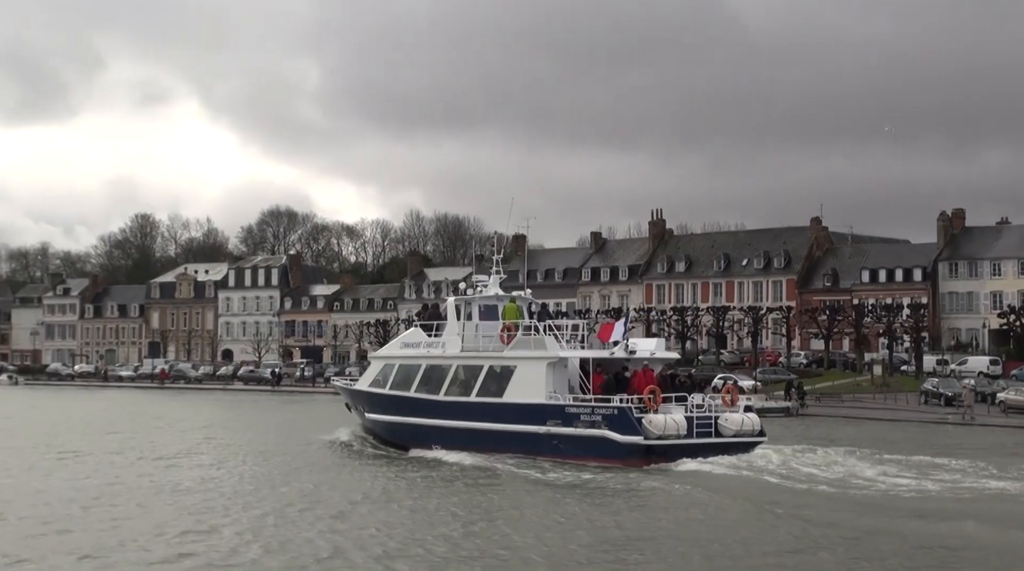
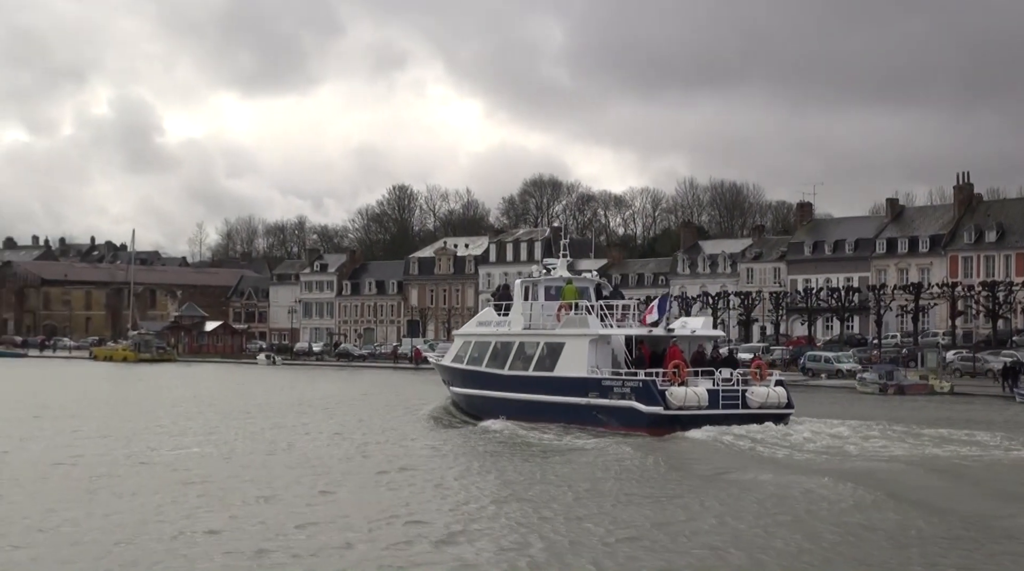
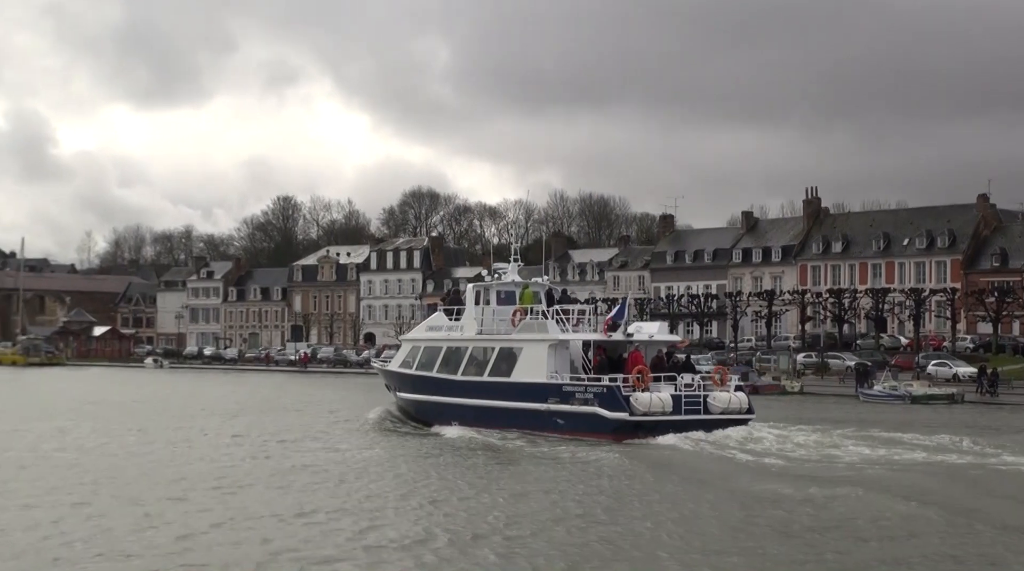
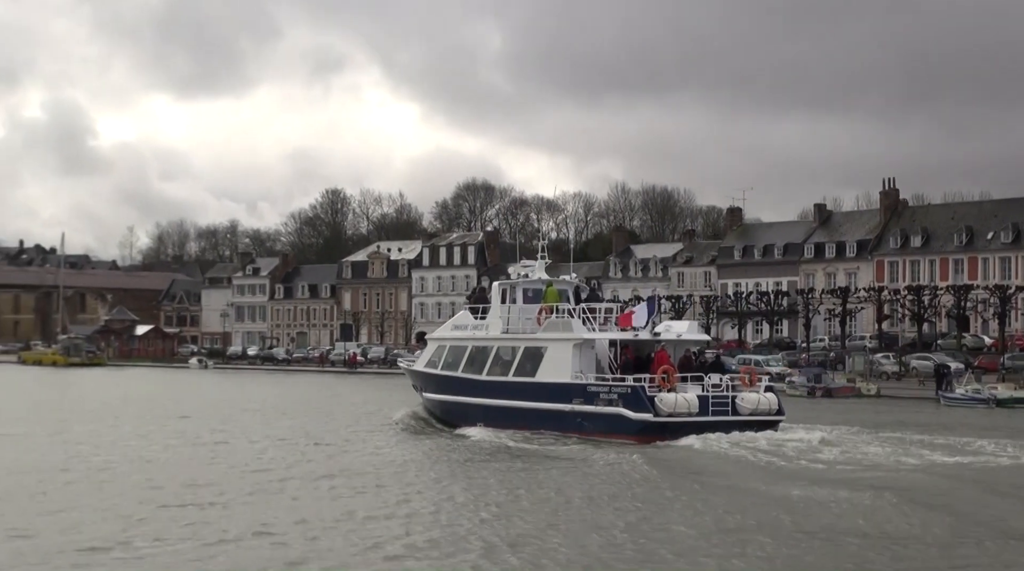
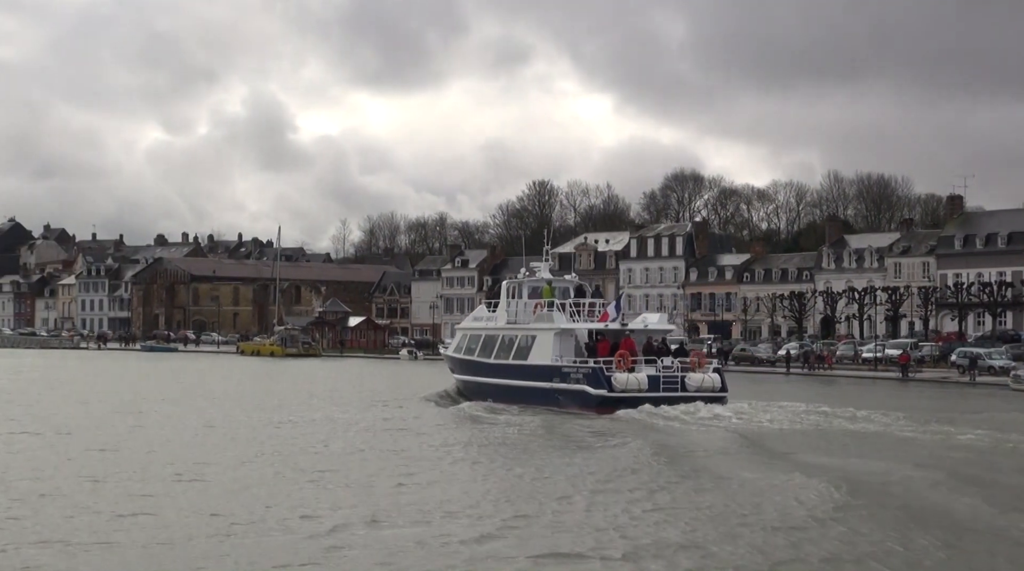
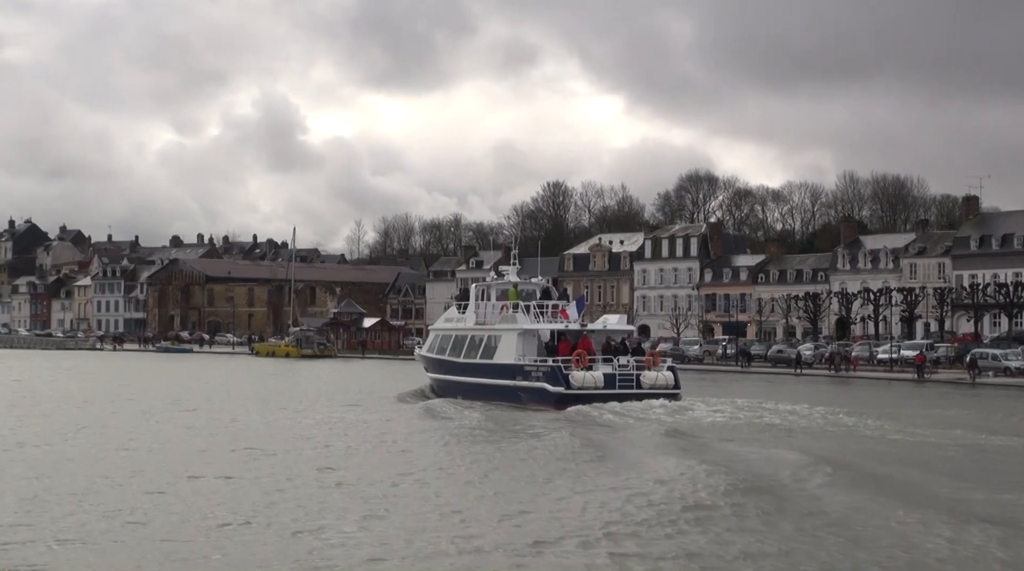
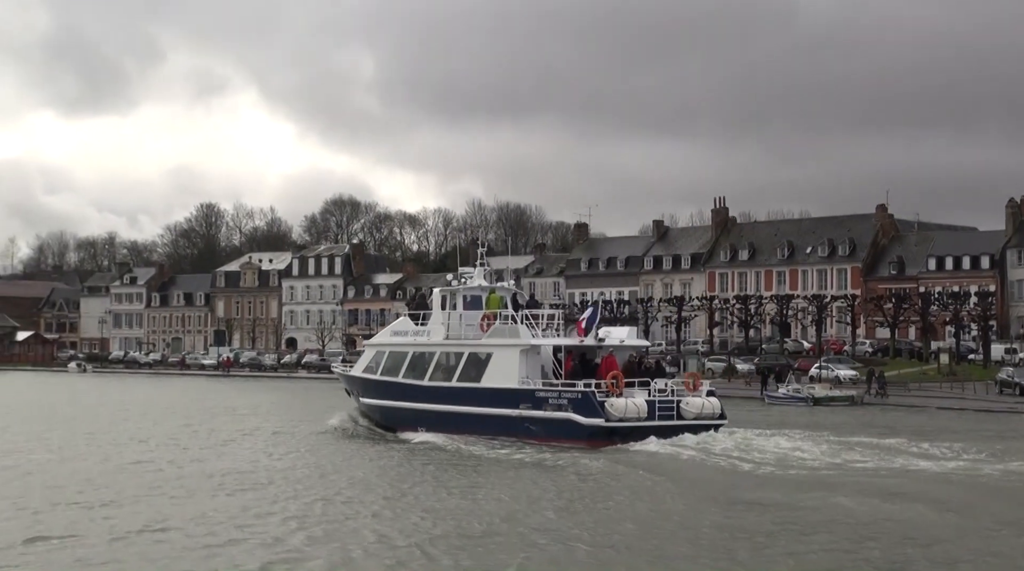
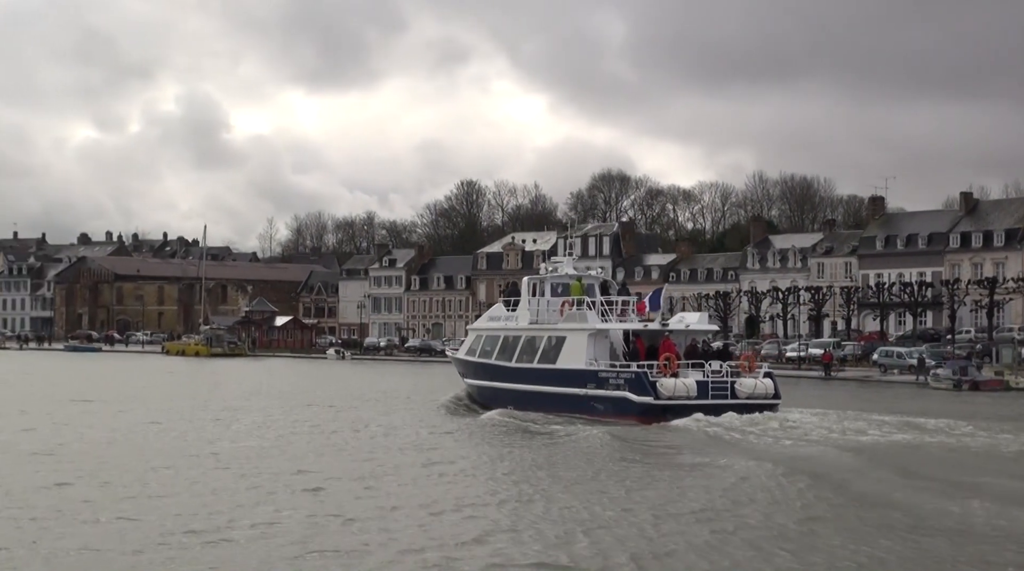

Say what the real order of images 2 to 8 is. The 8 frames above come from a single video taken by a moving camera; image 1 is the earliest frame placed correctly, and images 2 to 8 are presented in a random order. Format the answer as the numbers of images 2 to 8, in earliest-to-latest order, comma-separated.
7, 3, 4, 2, 8, 5, 6
